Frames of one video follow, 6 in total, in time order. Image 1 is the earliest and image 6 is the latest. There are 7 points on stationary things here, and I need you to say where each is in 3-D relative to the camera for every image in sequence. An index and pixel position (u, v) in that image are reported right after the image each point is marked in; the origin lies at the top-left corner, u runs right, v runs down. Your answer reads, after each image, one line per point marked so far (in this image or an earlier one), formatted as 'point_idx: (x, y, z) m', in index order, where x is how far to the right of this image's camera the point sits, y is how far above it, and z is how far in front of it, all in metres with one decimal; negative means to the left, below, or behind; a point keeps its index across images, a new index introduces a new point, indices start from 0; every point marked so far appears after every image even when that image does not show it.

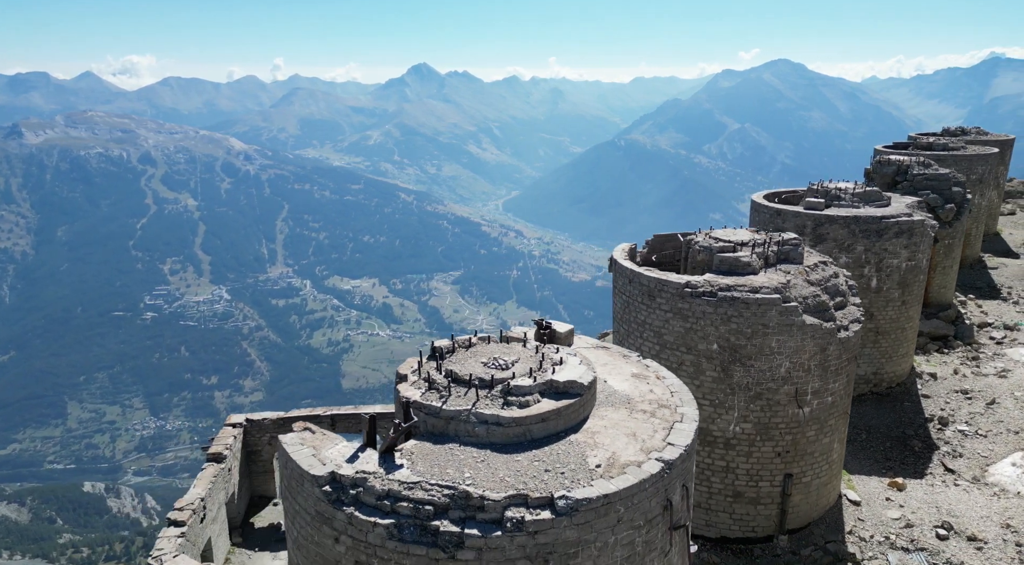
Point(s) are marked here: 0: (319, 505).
0: (-1.6, -1.9, +7.1) m
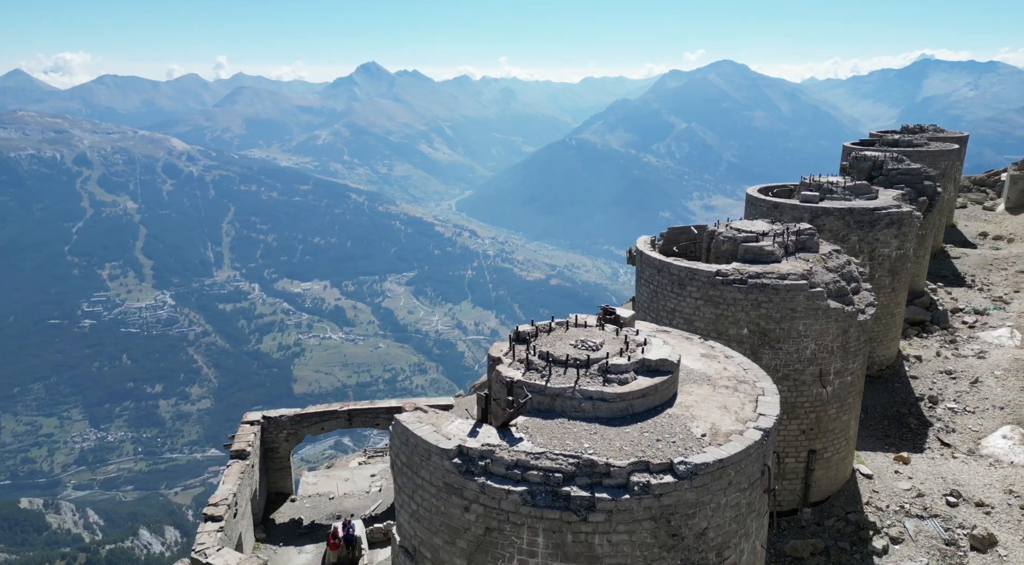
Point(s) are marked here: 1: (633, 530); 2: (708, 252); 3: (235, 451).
0: (-0.6, -1.7, +7.5) m
1: (+1.0, -2.1, +7.1) m
2: (+3.5, +0.6, +14.5) m
3: (-5.6, -3.5, +17.2) m
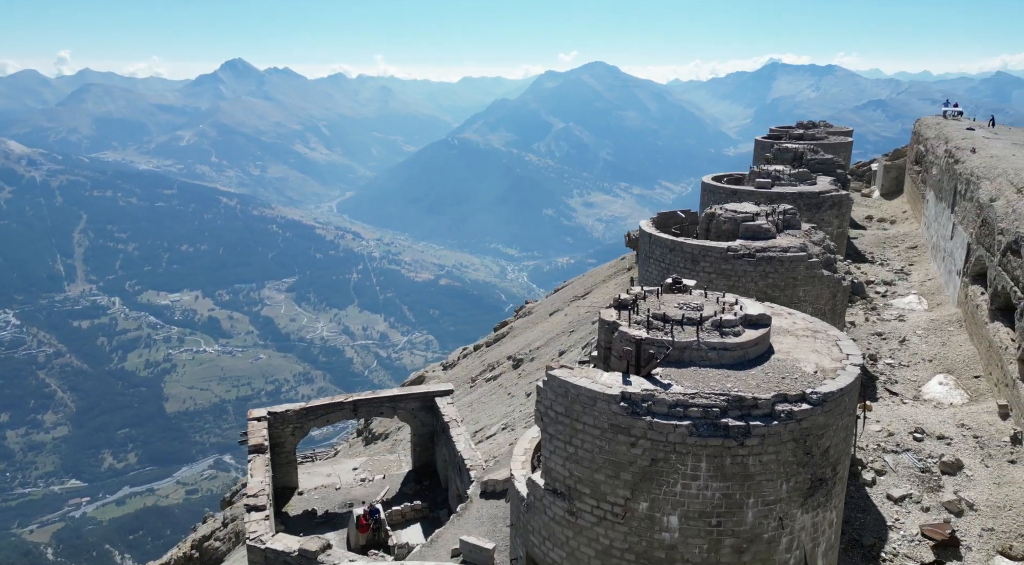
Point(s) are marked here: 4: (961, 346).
0: (+1.1, -1.4, +8.7) m
1: (+2.8, -1.8, +8.6) m
2: (+3.8, +1.0, +16.2) m
3: (-5.4, -3.4, +17.4) m
4: (+10.8, -1.5, +19.9) m
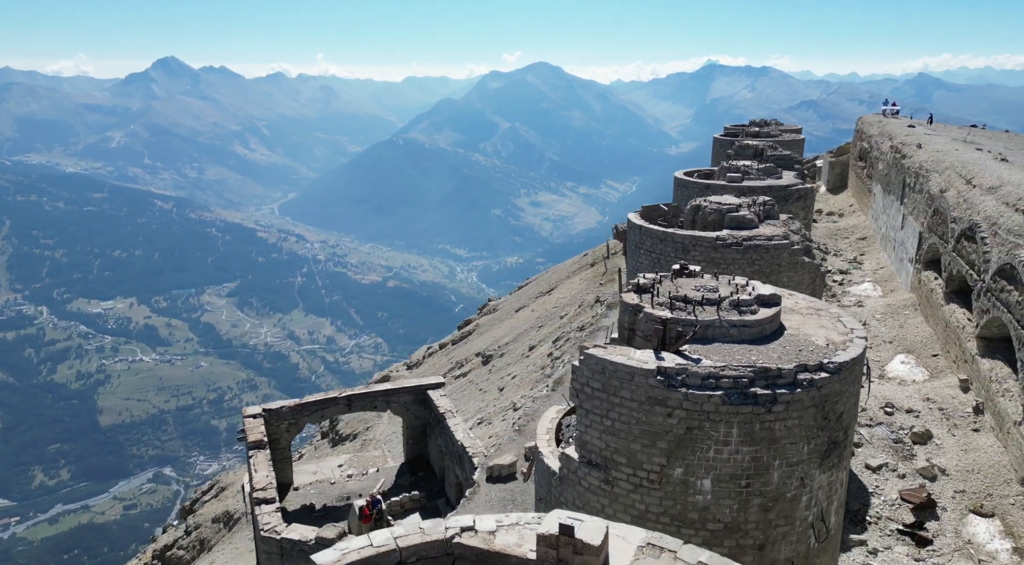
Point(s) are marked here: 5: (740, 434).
0: (+1.6, -1.2, +9.4) m
1: (+3.3, -1.5, +9.4) m
2: (+3.7, +1.2, +17.1) m
3: (-5.5, -3.4, +17.6) m
4: (+10.4, -1.2, +21.3) m
5: (+2.6, -1.7, +9.3) m
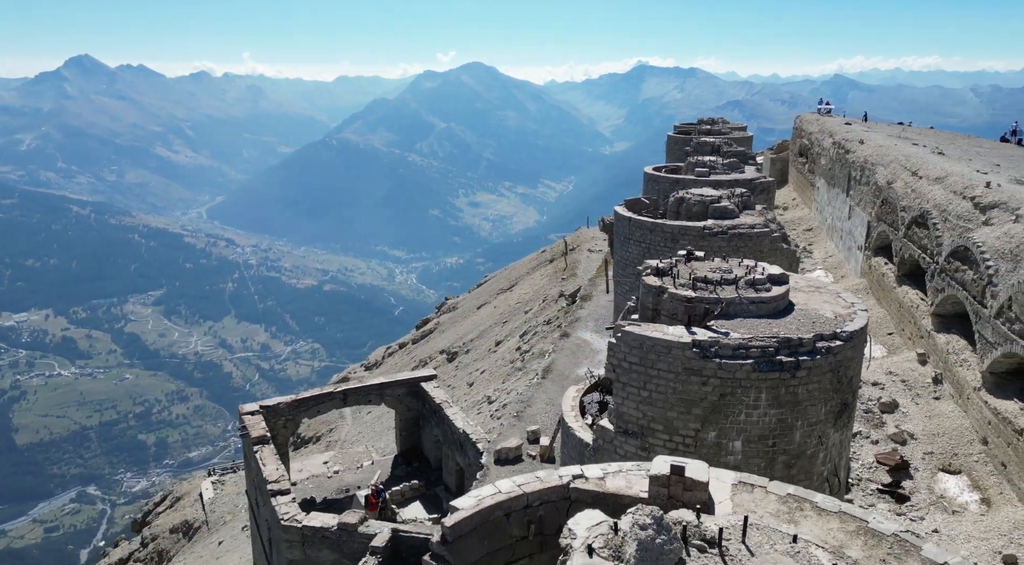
0: (+2.2, -1.0, +10.4) m
1: (+3.9, -1.2, +10.5) m
2: (+3.6, +1.5, +18.2) m
3: (-5.5, -3.3, +17.9) m
4: (+10.0, -0.8, +23.0) m
5: (+3.2, -1.4, +10.4) m
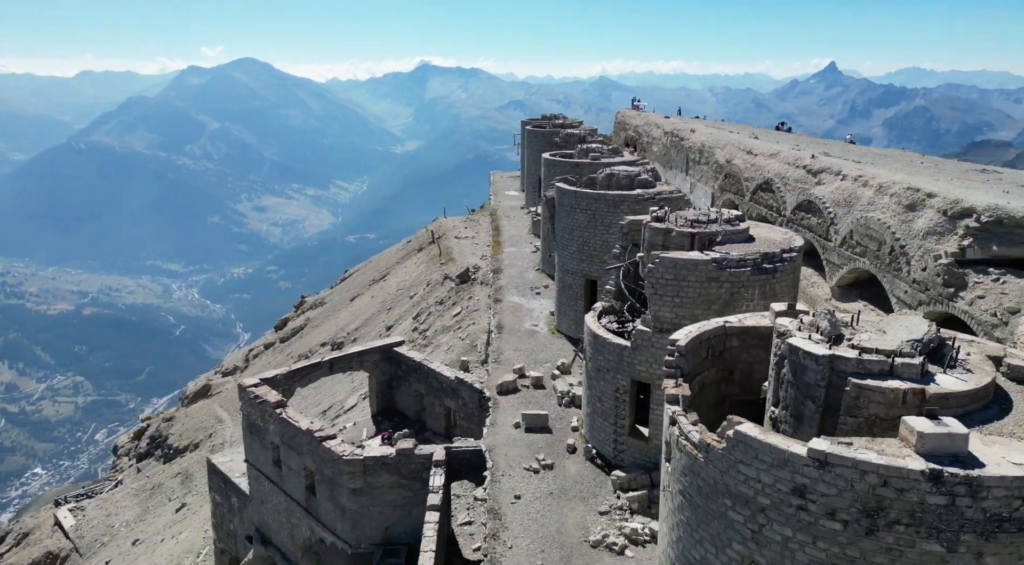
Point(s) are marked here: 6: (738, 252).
0: (+3.6, +0.2, +15.1) m
1: (+5.2, +0.1, +15.7) m
2: (+2.6, +2.6, +23.0) m
3: (-5.6, -2.9, +20.3) m
4: (+7.6, +0.8, +29.4) m
5: (+4.6, -0.2, +15.4) m
6: (+4.3, +0.6, +15.7) m
